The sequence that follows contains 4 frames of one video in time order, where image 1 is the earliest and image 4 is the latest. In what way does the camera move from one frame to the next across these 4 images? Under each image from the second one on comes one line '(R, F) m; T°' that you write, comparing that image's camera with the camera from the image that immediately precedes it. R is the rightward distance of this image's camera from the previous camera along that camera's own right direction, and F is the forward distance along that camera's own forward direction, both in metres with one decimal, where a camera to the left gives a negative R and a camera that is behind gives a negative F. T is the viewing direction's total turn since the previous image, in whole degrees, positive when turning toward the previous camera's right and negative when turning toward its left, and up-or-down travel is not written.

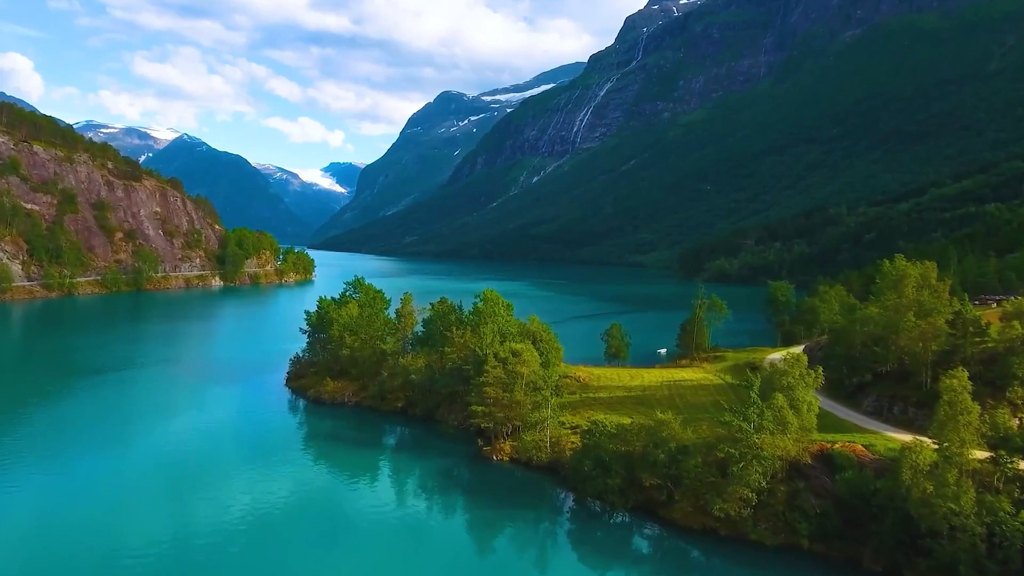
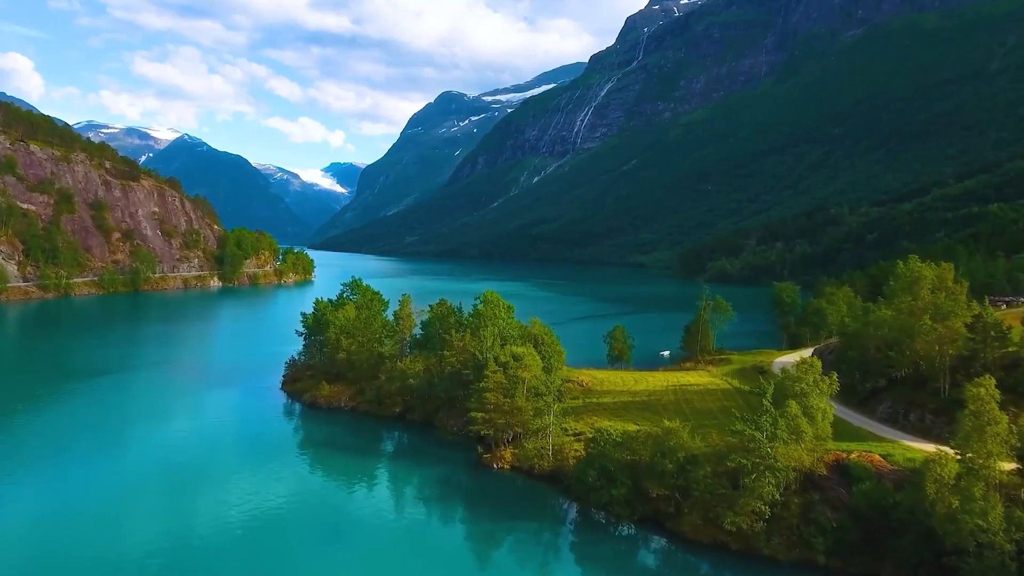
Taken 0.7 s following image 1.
(0.0, +1.7) m; 0°
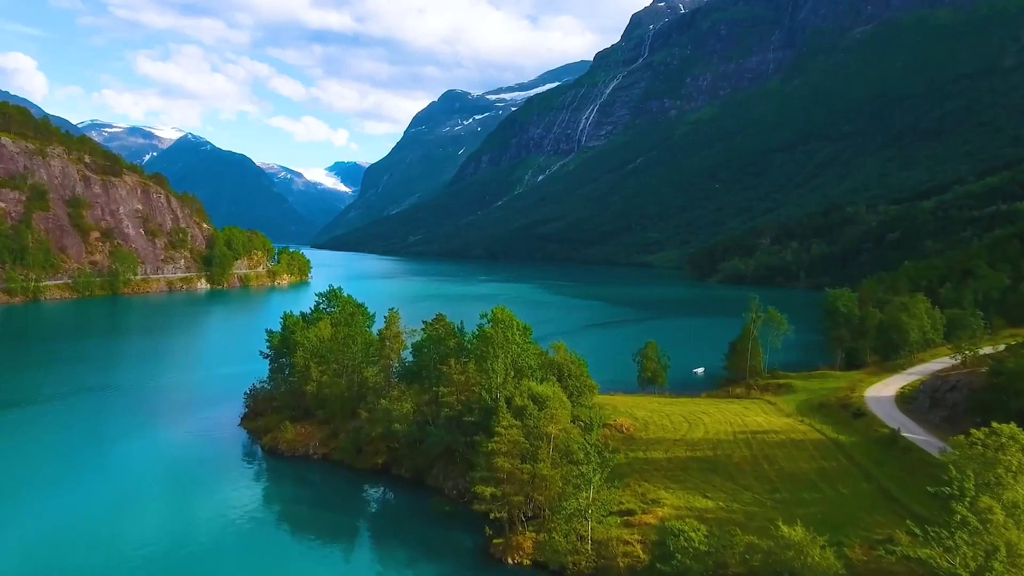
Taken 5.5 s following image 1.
(-0.9, +14.1) m; 0°
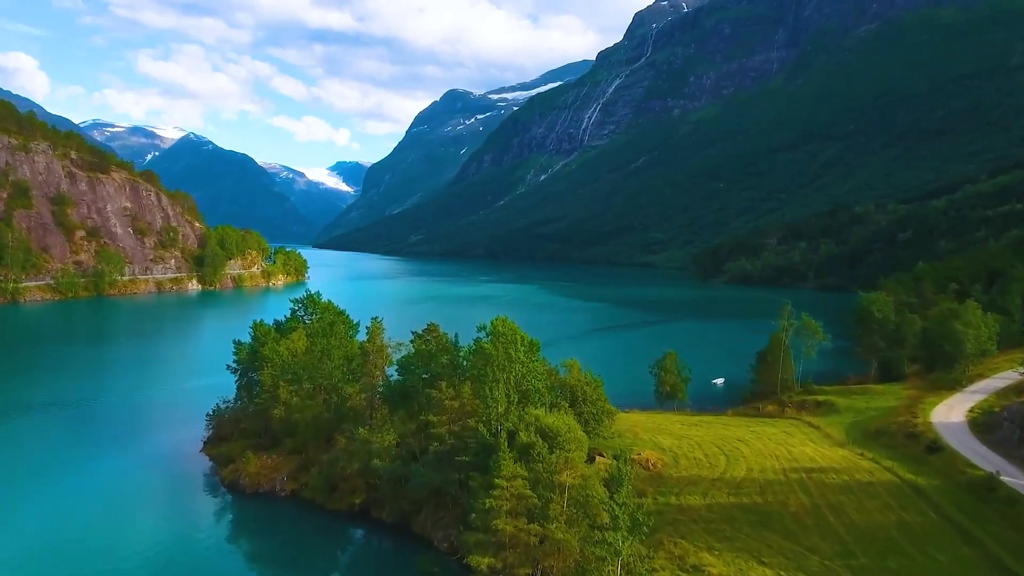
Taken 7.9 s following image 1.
(-0.1, +7.6) m; 0°
